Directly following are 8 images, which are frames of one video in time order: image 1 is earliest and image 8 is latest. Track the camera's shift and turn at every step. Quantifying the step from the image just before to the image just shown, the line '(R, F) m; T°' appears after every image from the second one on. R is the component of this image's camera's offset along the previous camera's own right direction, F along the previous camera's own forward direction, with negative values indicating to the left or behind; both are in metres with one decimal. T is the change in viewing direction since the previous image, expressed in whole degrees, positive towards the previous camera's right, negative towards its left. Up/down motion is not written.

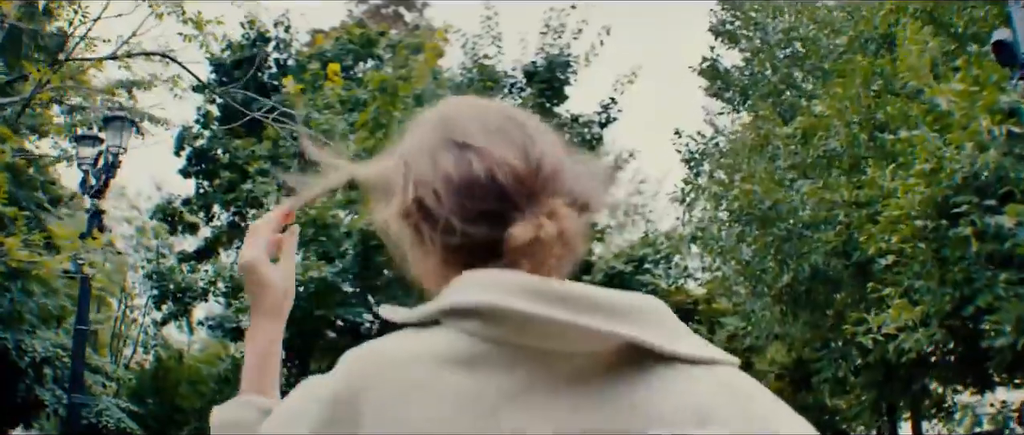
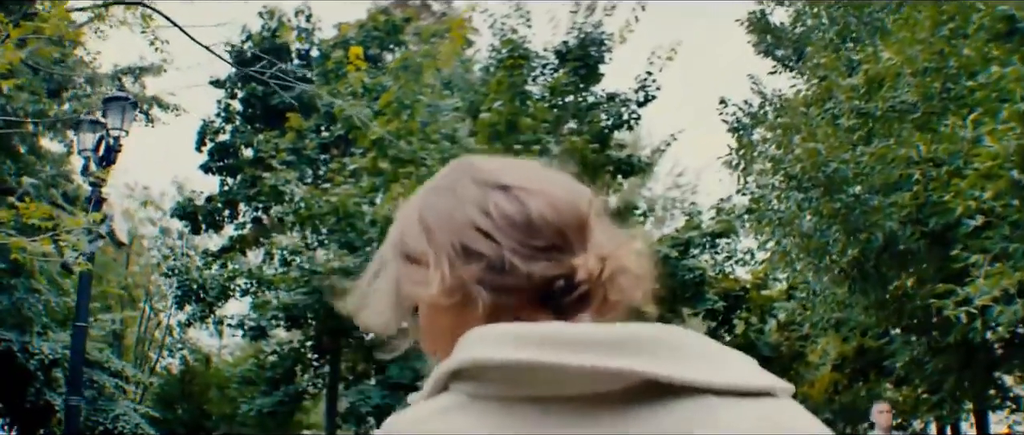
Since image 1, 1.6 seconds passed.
(0.0, +0.8) m; -2°
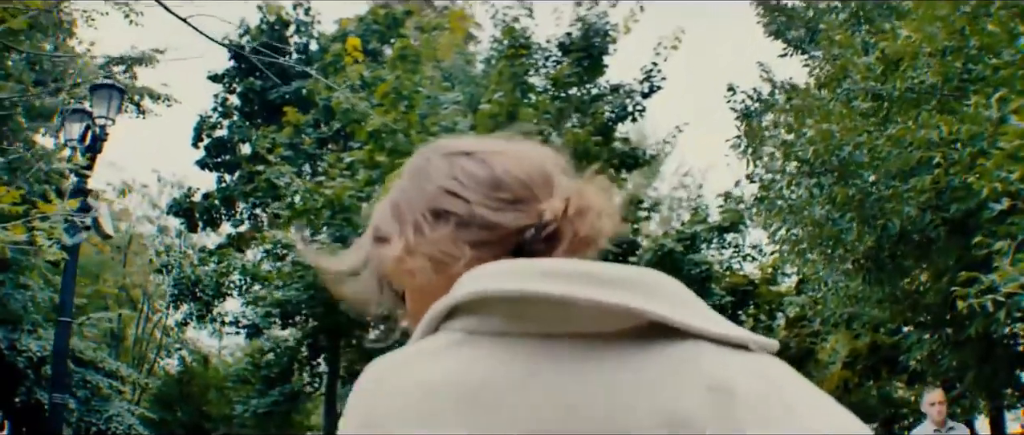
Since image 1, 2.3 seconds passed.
(0.0, +0.3) m; 0°
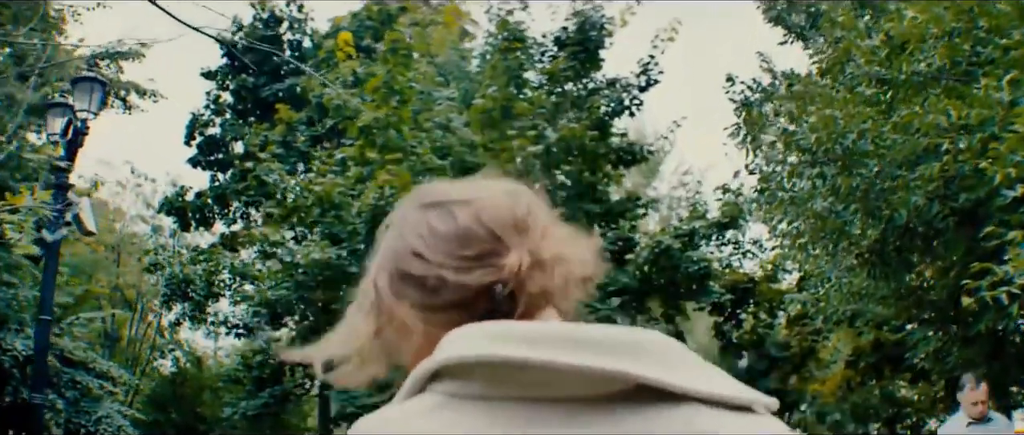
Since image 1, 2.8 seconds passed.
(+0.1, +0.3) m; 0°
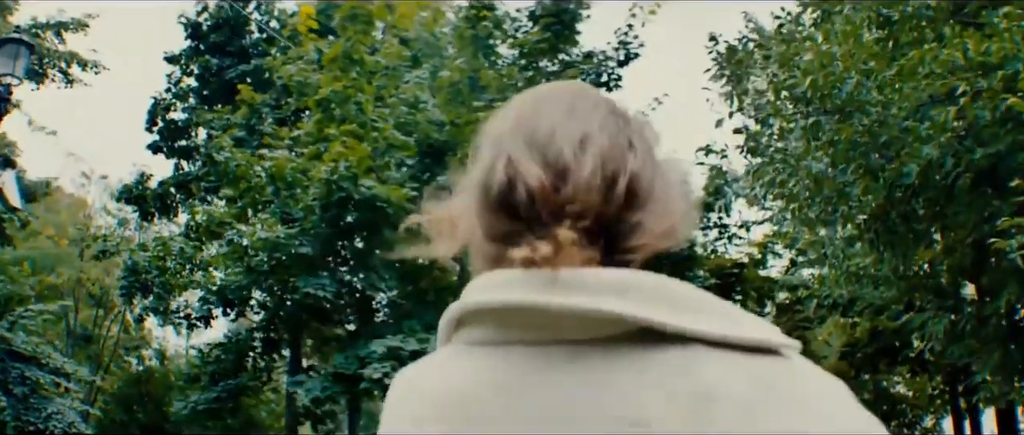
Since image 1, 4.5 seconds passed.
(+0.2, +0.8) m; +1°
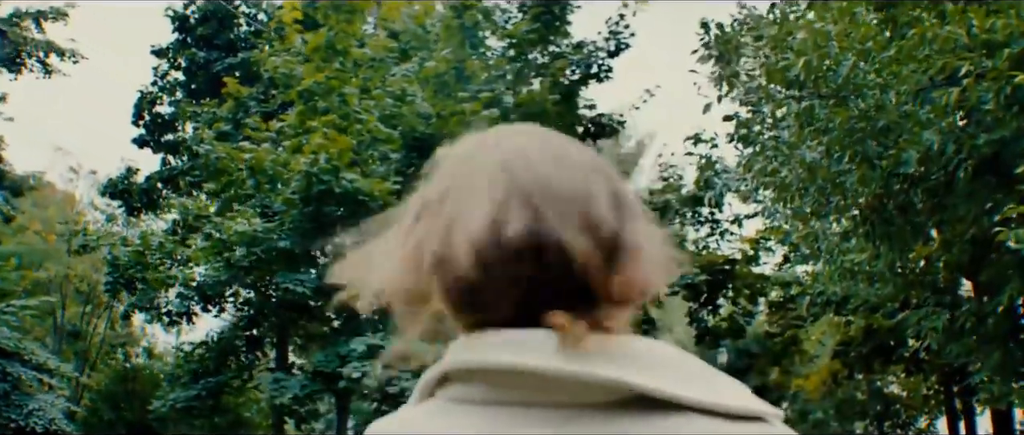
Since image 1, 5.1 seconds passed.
(+0.1, +0.2) m; 0°
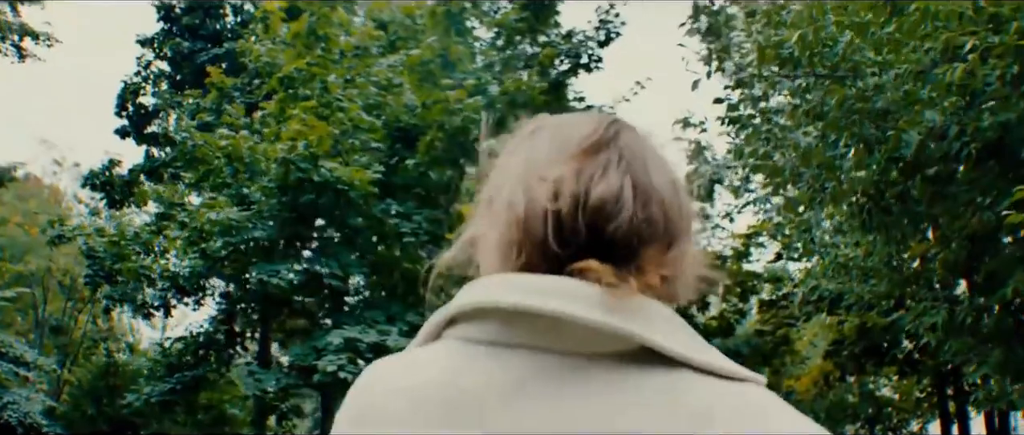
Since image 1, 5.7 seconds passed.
(+0.1, +0.3) m; 0°
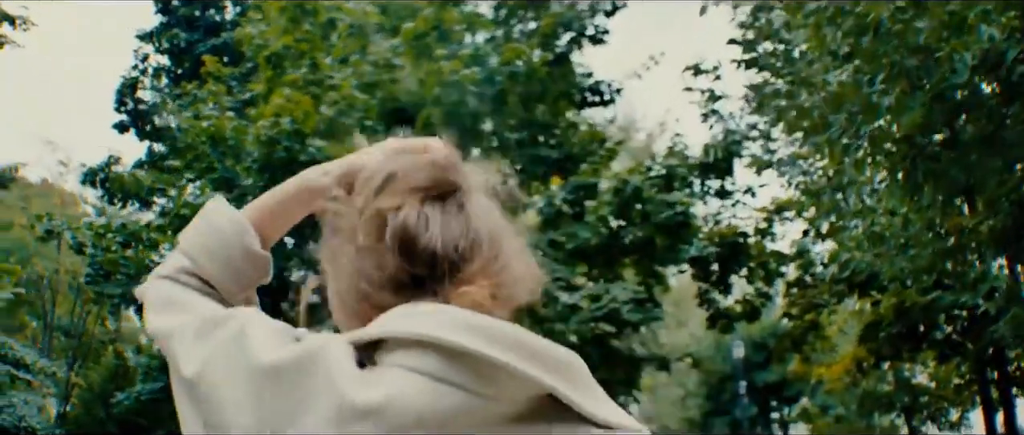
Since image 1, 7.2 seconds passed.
(+0.1, +0.6) m; -1°
